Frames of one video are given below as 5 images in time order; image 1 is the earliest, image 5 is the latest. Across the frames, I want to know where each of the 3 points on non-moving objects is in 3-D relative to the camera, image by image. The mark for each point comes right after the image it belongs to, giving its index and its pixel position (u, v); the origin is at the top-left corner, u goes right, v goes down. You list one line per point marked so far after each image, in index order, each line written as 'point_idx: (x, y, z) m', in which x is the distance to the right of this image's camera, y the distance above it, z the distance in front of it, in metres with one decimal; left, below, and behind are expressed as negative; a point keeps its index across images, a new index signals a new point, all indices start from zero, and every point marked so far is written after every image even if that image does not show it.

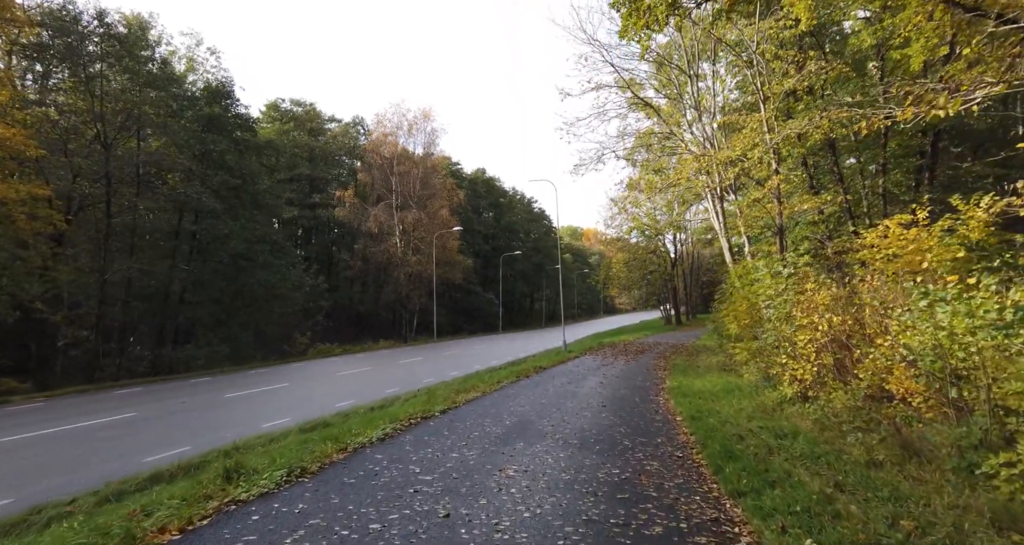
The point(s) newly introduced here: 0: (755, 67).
0: (+7.4, +6.2, +16.8) m
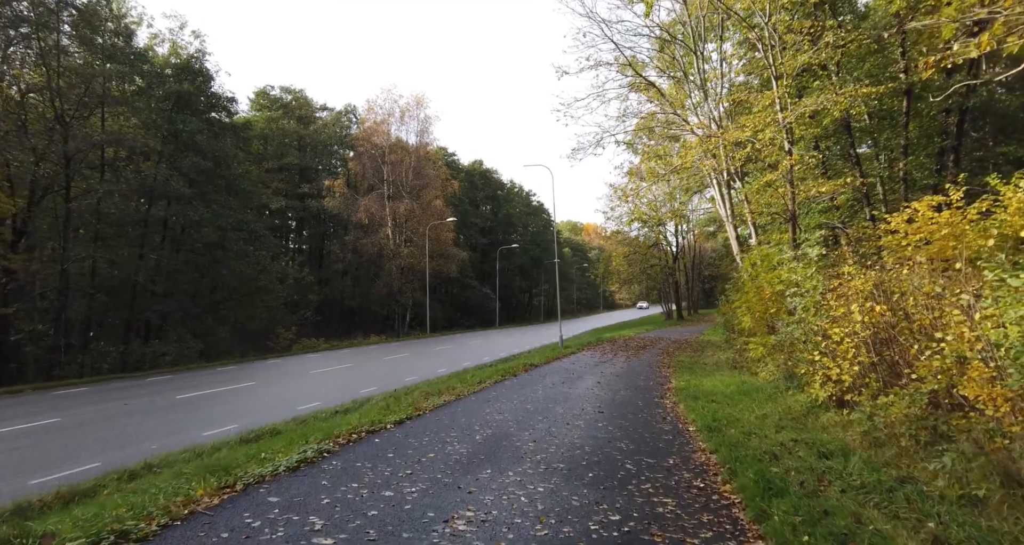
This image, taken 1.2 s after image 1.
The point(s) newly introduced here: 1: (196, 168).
0: (+7.1, +6.5, +15.6) m
1: (-9.8, +3.2, +16.8) m
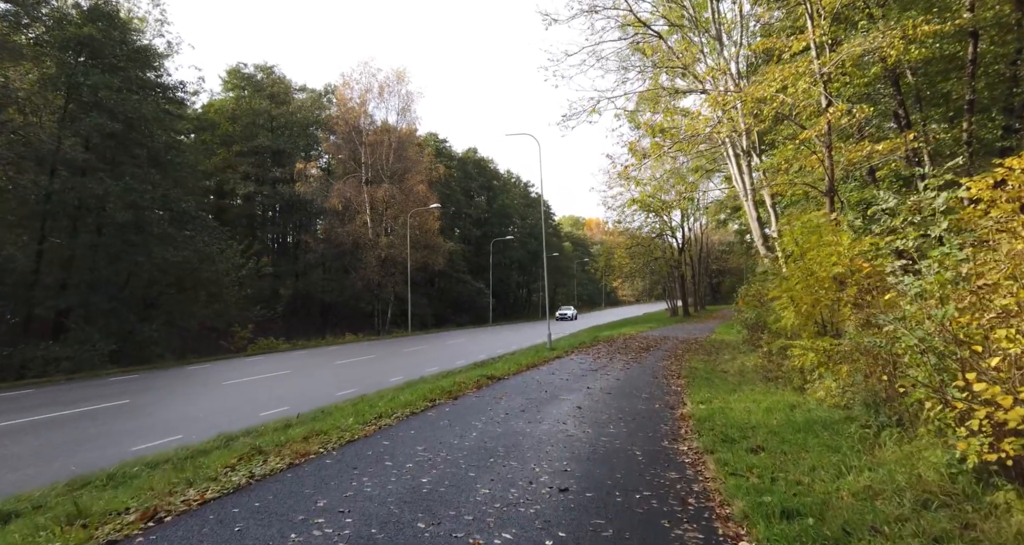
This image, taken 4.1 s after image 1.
0: (+6.5, +6.8, +12.6) m
1: (-10.4, +3.6, +14.0) m
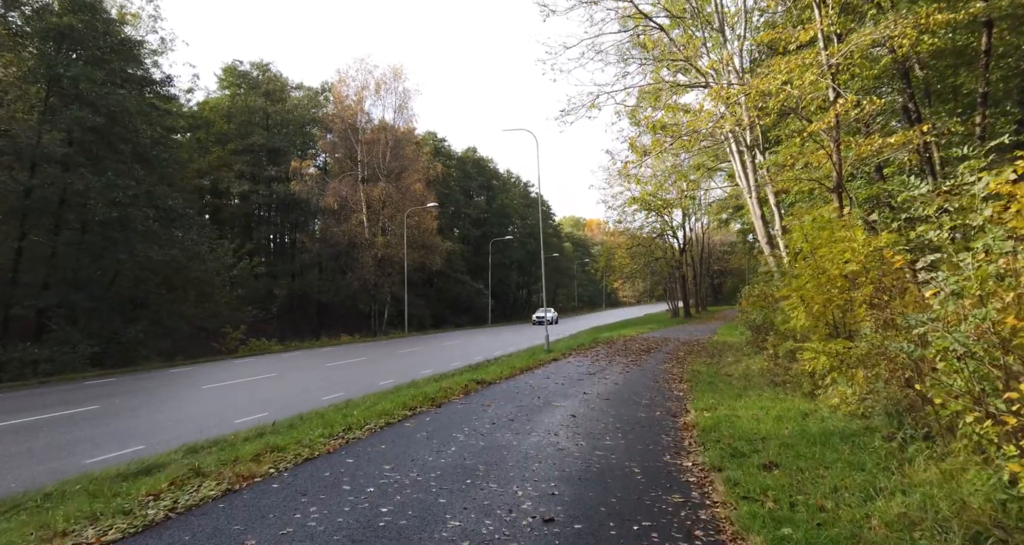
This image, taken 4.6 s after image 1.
0: (+6.4, +6.8, +12.1) m
1: (-10.5, +3.6, +13.5) m
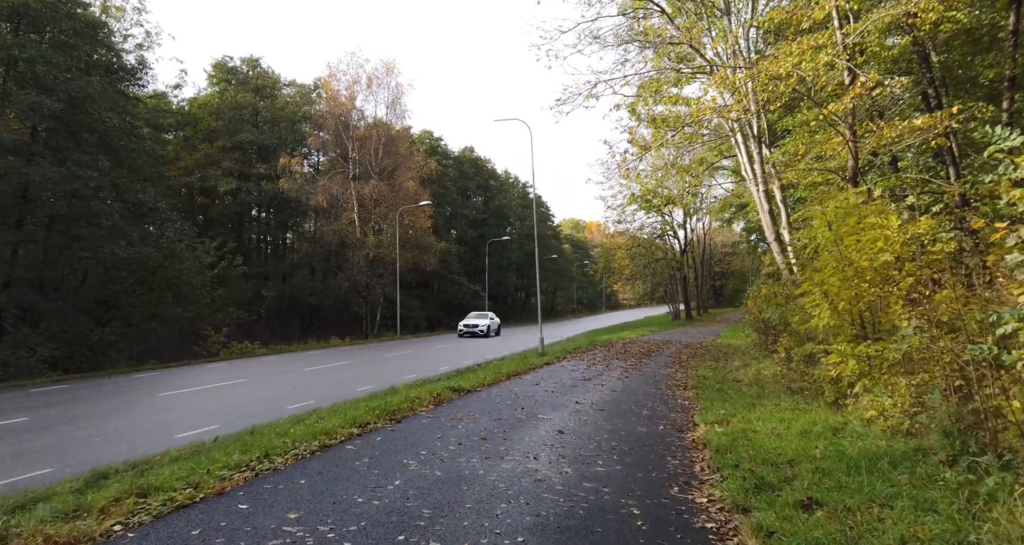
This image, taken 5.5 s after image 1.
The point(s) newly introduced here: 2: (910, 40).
0: (+6.2, +6.9, +11.3) m
1: (-10.7, +3.6, +12.6) m
2: (+7.9, +4.6, +11.0) m
